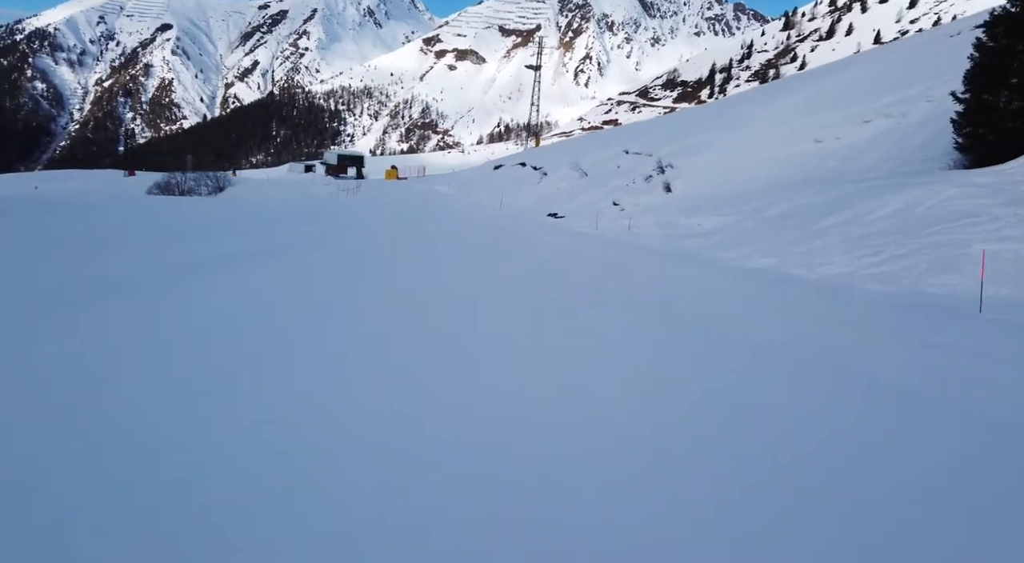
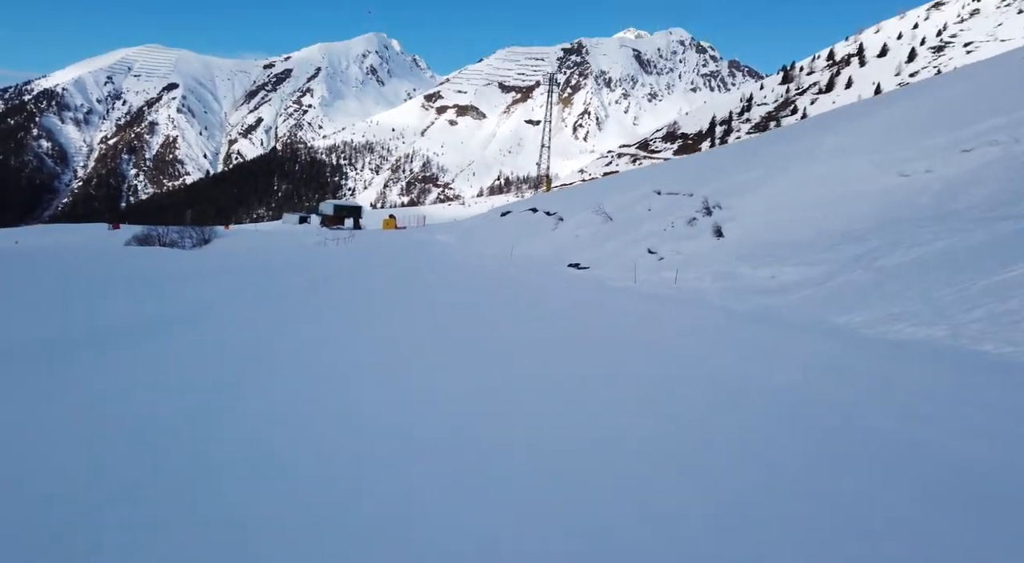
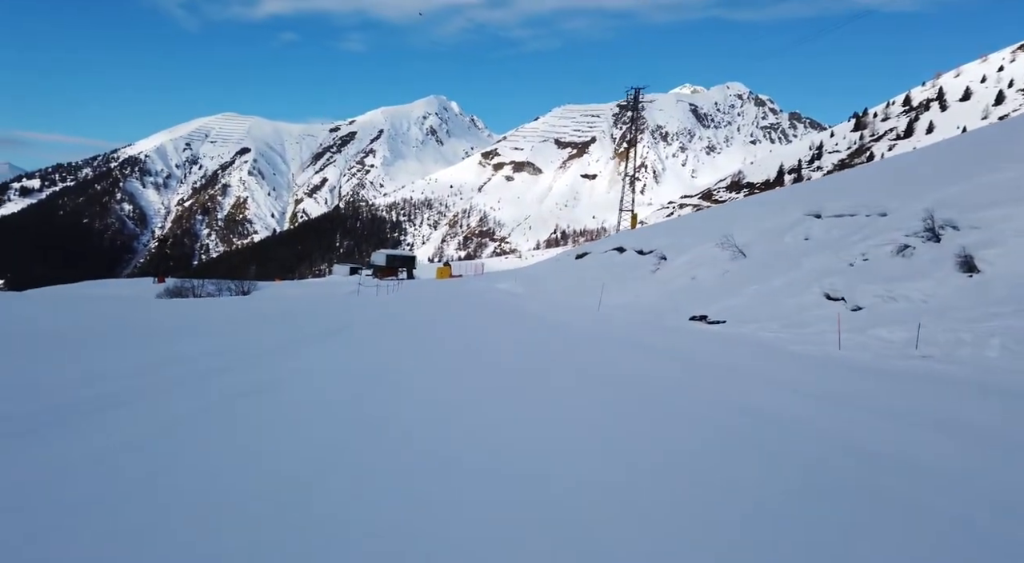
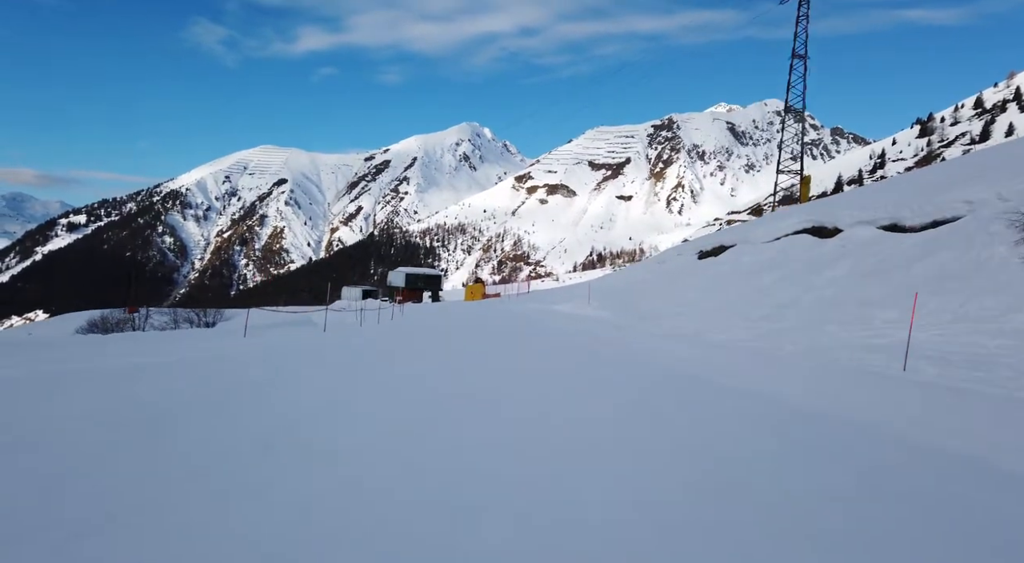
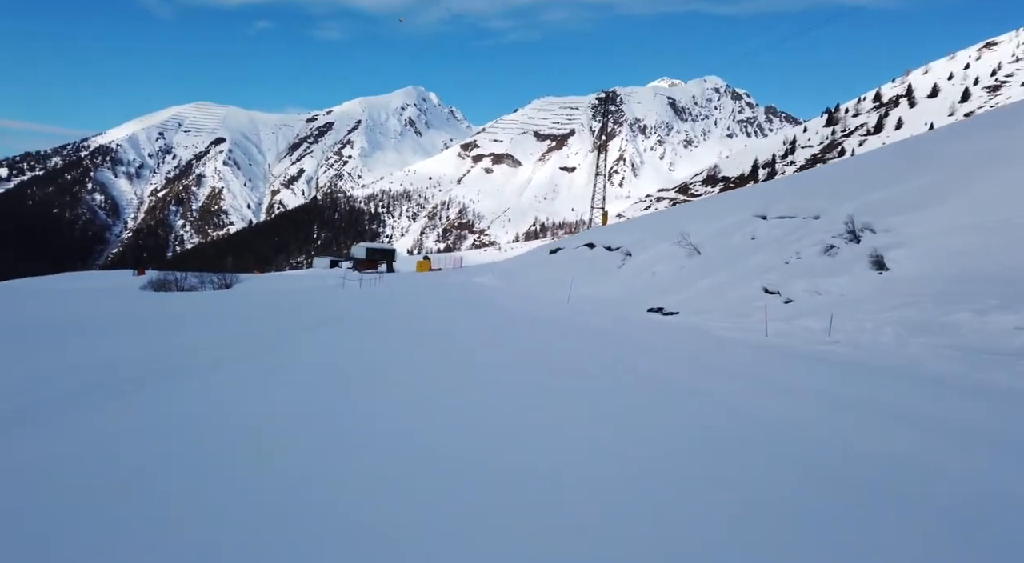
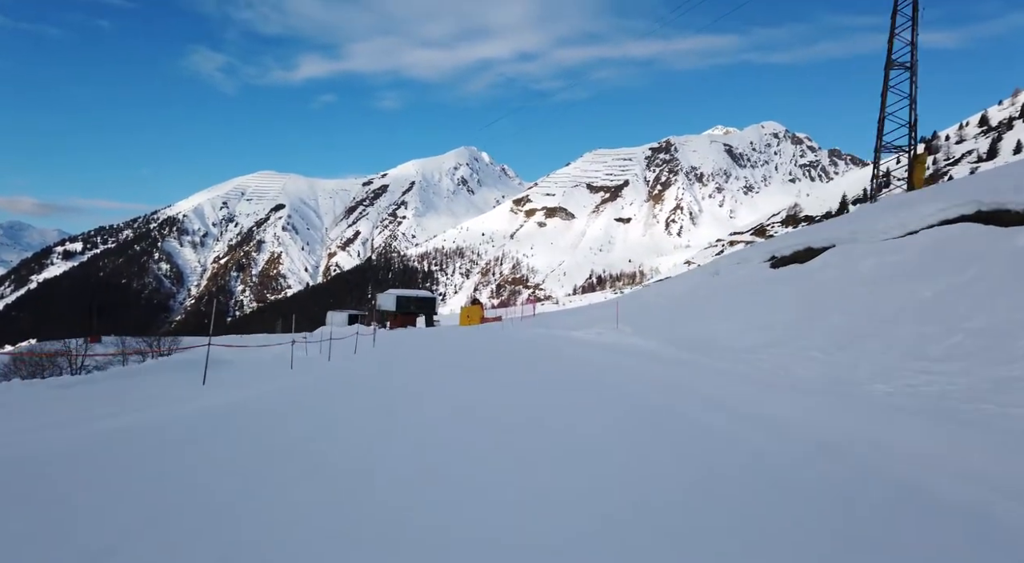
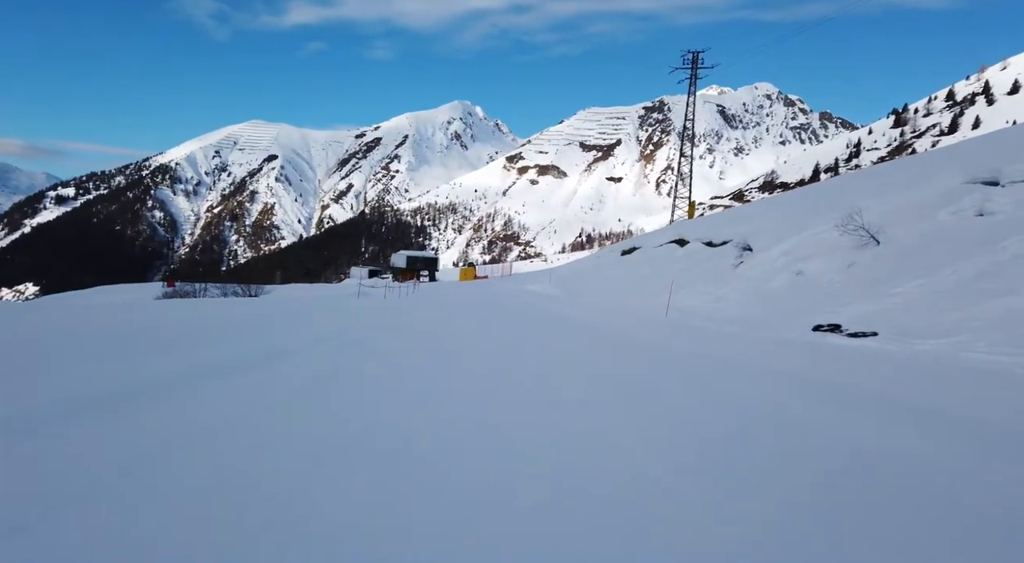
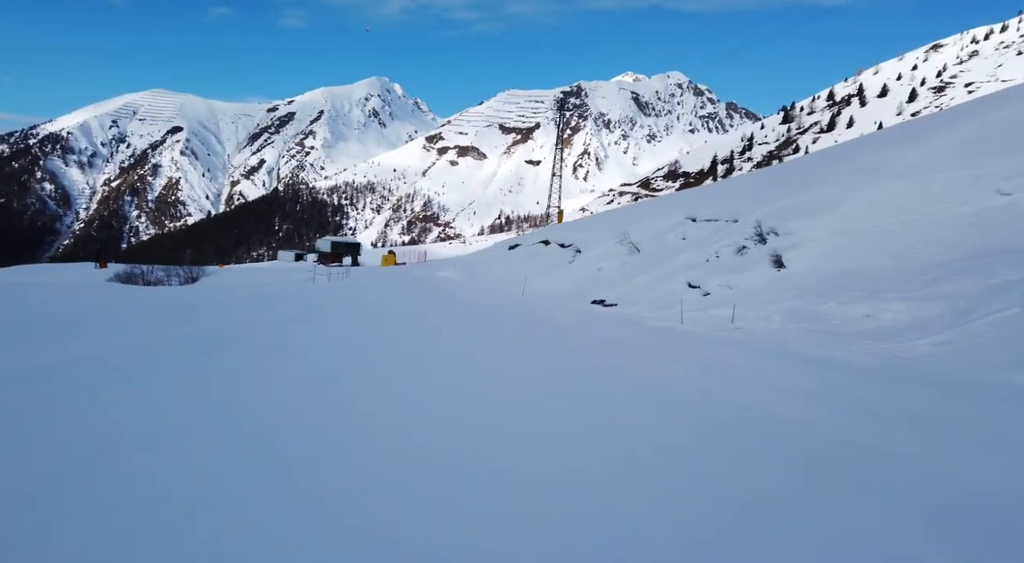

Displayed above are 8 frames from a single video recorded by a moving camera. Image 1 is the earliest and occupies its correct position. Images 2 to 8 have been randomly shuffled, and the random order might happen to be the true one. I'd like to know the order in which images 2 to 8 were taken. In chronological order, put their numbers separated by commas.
2, 8, 5, 3, 7, 4, 6
